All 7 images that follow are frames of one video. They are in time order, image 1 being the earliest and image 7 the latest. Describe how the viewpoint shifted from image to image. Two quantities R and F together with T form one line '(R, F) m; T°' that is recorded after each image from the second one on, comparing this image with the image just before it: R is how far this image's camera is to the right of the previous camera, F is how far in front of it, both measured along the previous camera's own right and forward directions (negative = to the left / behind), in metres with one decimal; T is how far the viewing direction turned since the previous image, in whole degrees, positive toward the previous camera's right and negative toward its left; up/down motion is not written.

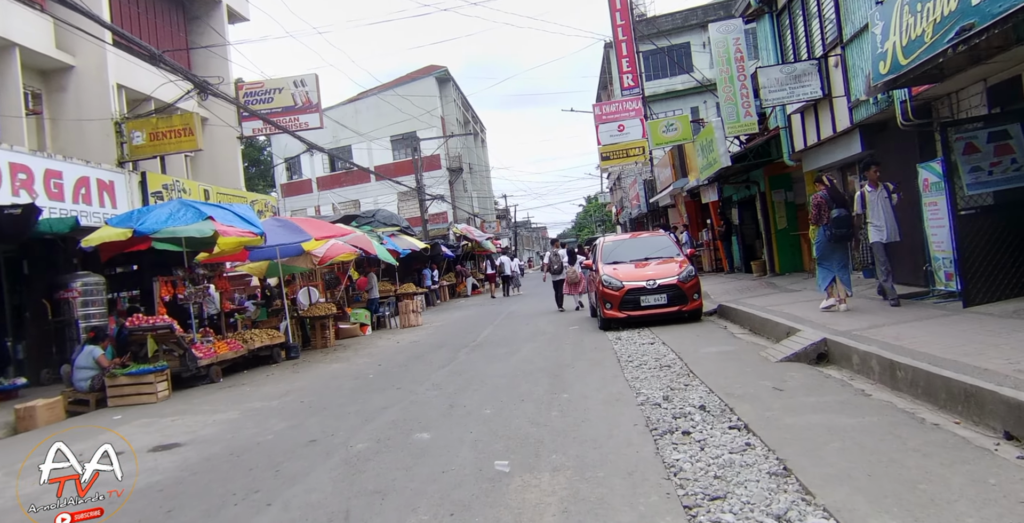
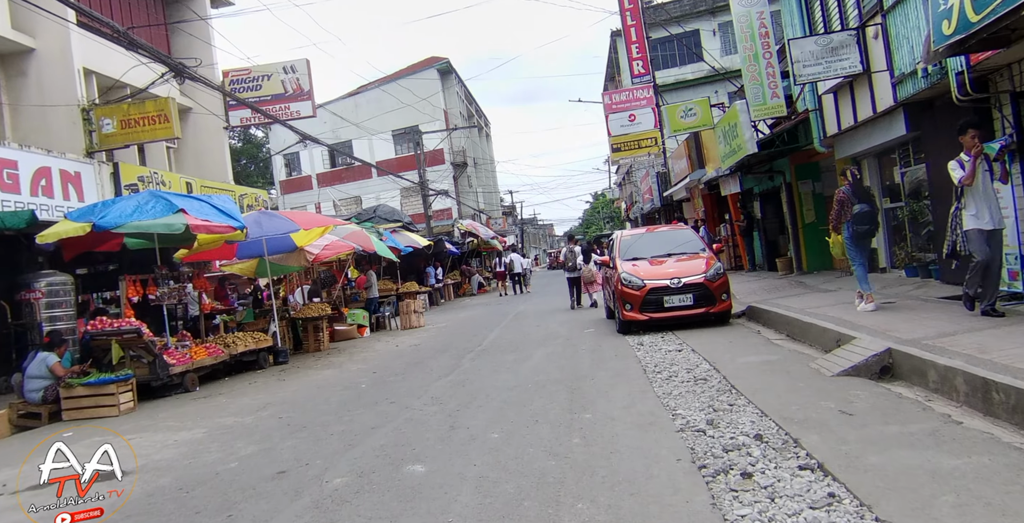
(0.0, +1.0) m; -1°
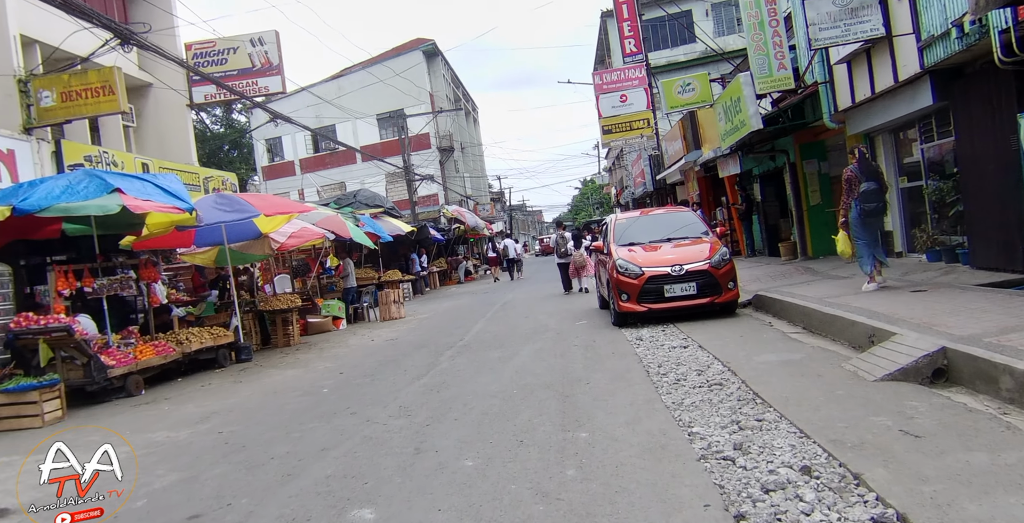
(+0.1, +1.0) m; +1°
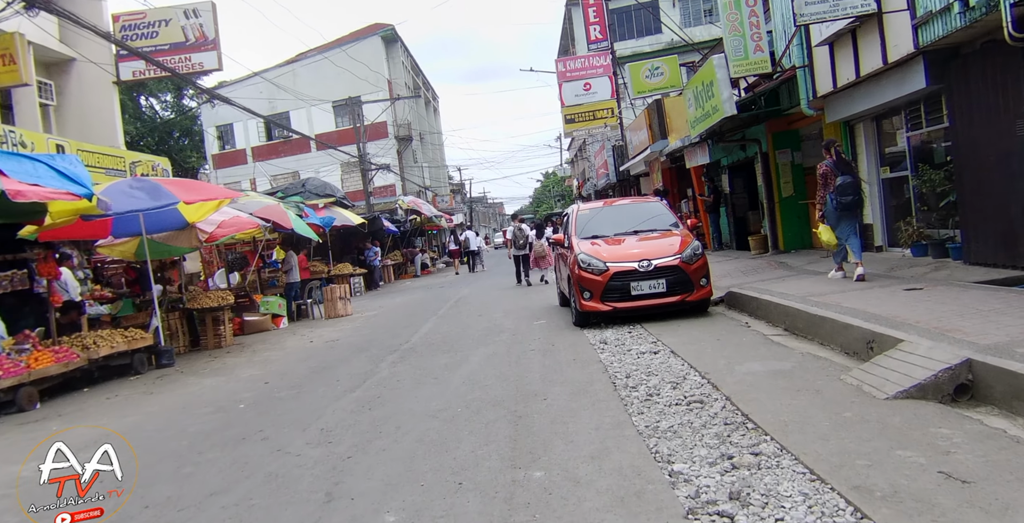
(+0.1, +0.9) m; +3°
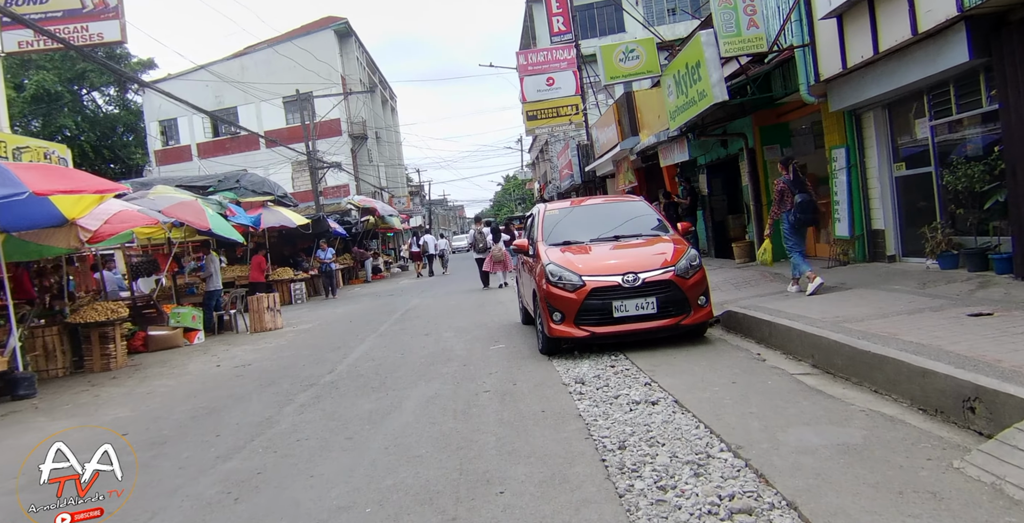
(+0.1, +1.7) m; +3°
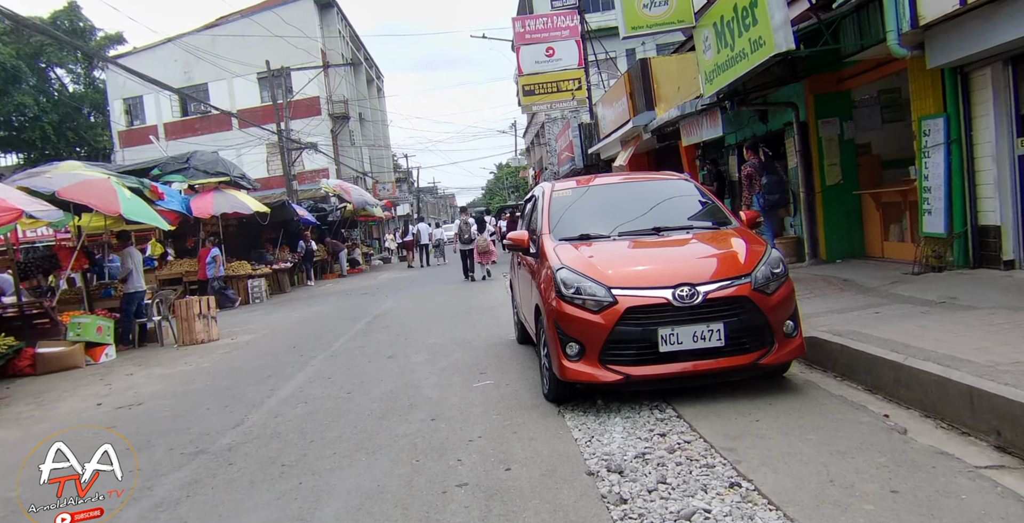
(0.0, +2.2) m; +1°
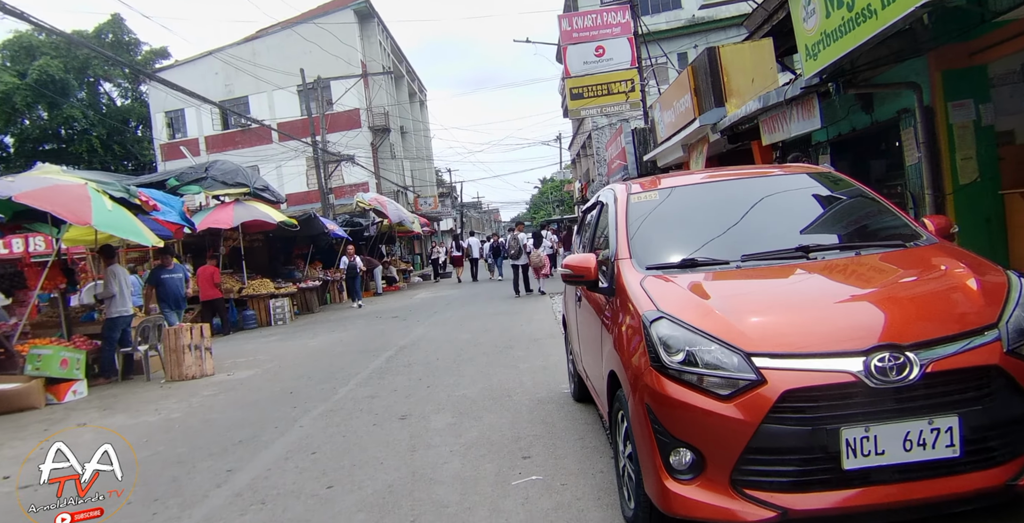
(-0.1, +1.8) m; -4°
